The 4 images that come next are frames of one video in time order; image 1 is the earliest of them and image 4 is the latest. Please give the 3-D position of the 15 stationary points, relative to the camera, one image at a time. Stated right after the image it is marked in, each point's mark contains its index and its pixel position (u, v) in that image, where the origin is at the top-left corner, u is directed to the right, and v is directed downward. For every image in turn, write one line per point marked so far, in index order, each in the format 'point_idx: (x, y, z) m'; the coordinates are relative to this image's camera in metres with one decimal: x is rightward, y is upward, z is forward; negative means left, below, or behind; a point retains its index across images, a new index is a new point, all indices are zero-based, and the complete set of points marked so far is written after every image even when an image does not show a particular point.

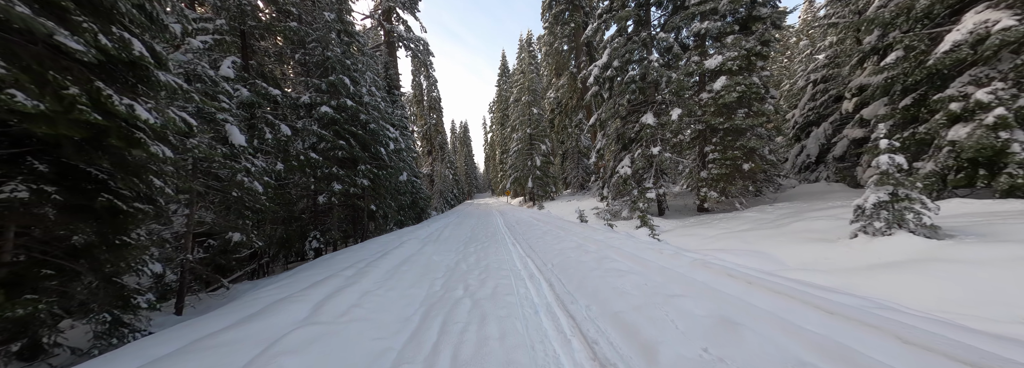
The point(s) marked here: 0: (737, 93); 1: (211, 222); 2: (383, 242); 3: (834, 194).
0: (+6.7, +2.7, +6.9) m
1: (-6.7, -0.8, +5.2) m
2: (-3.2, -1.4, +5.9) m
3: (+9.0, -0.3, +6.5) m
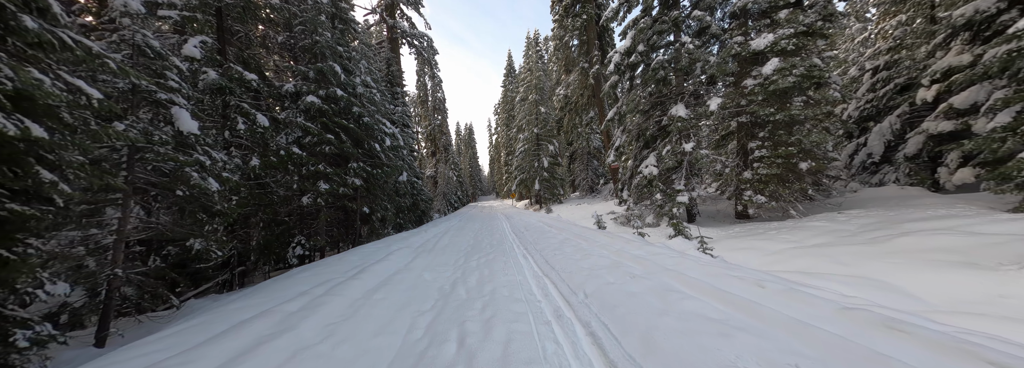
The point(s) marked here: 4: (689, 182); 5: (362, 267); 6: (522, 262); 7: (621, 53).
0: (+6.9, +2.6, +5.7) m
1: (-6.5, -0.8, +4.2) m
2: (-3.0, -1.4, +4.9) m
3: (+9.2, -0.4, +5.3) m
4: (+5.5, +0.1, +7.3) m
5: (-2.5, -1.4, +4.0) m
6: (+0.2, -1.5, +4.3) m
7: (+3.9, +4.8, +8.4) m
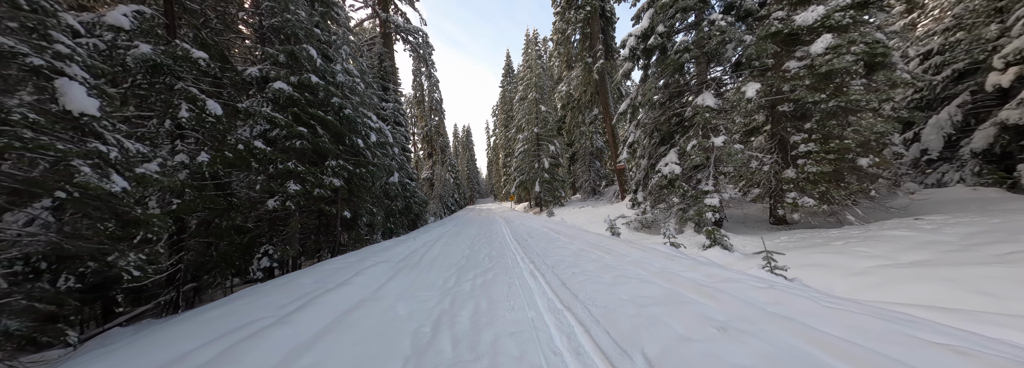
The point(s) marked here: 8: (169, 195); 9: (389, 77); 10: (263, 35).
0: (+7.0, +2.6, +4.8) m
1: (-6.4, -0.8, +3.2) m
2: (-2.9, -1.4, +3.8) m
3: (+9.3, -0.3, +4.3) m
4: (+5.6, 0.0, +6.3) m
5: (-2.5, -1.4, +2.9) m
6: (+0.3, -1.4, +3.3) m
7: (+4.0, +4.7, +7.5) m
8: (-7.1, -0.2, +4.8) m
9: (-8.5, +7.4, +16.2) m
10: (-7.3, +4.4, +6.9) m
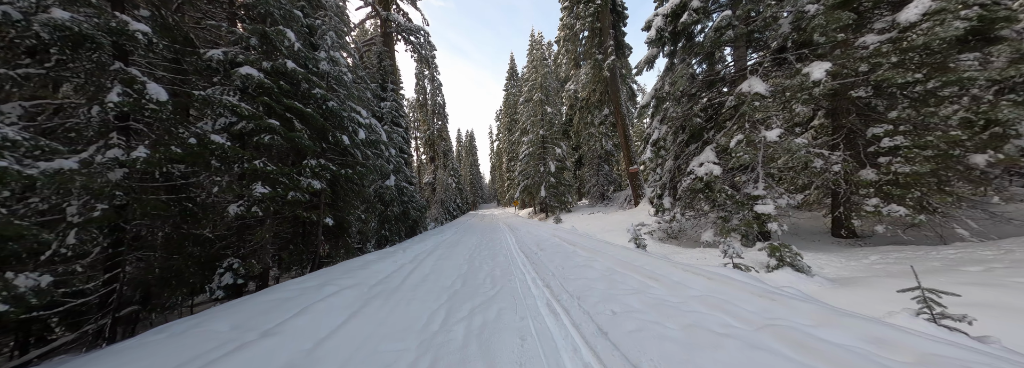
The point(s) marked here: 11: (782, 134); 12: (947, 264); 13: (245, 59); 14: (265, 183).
0: (+7.2, +2.6, +3.7) m
1: (-6.2, -0.7, +2.2) m
2: (-2.8, -1.4, +2.8) m
3: (+9.4, -0.4, +3.1) m
4: (+5.7, 0.0, +5.2) m
5: (-2.3, -1.4, +1.9) m
6: (+0.4, -1.4, +2.2) m
7: (+4.2, +4.6, +6.5) m
8: (-6.9, -0.2, +3.9) m
9: (-8.2, +7.1, +15.4) m
10: (-7.1, +4.3, +6.1) m
11: (+5.8, +1.1, +5.0) m
12: (+6.2, -1.1, +3.3) m
13: (-6.4, +3.0, +5.6) m
14: (-6.0, 0.0, +5.8) m
